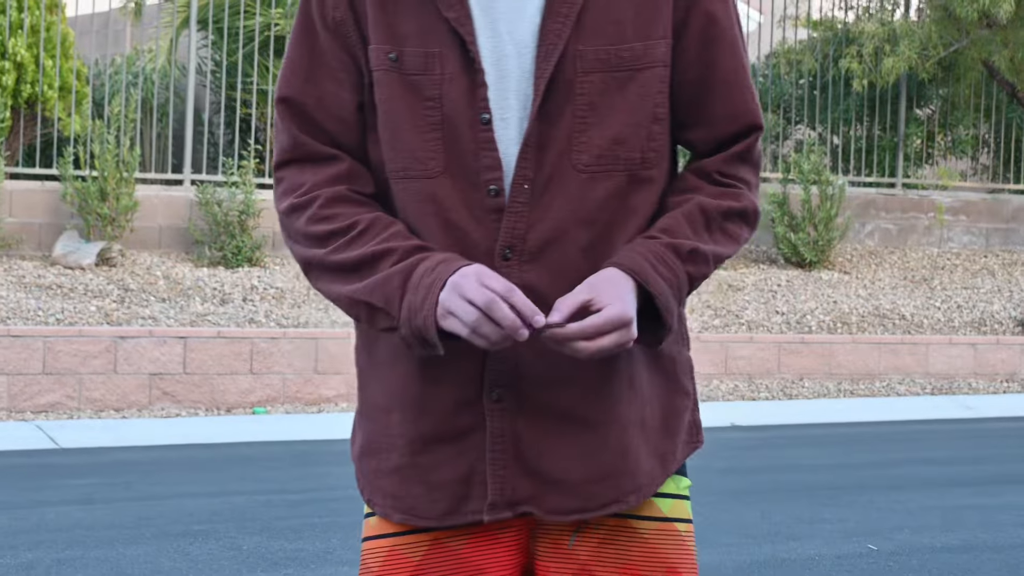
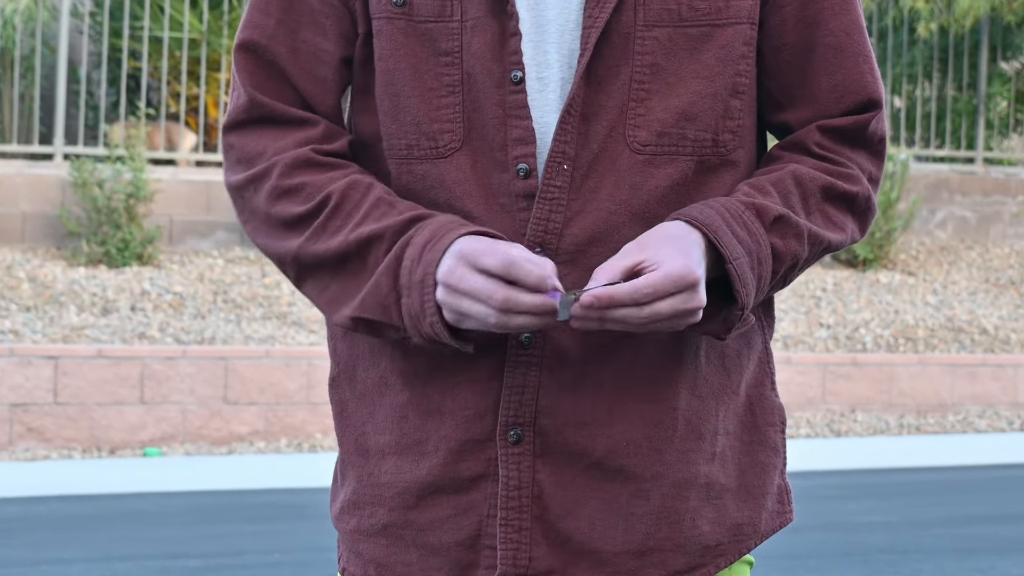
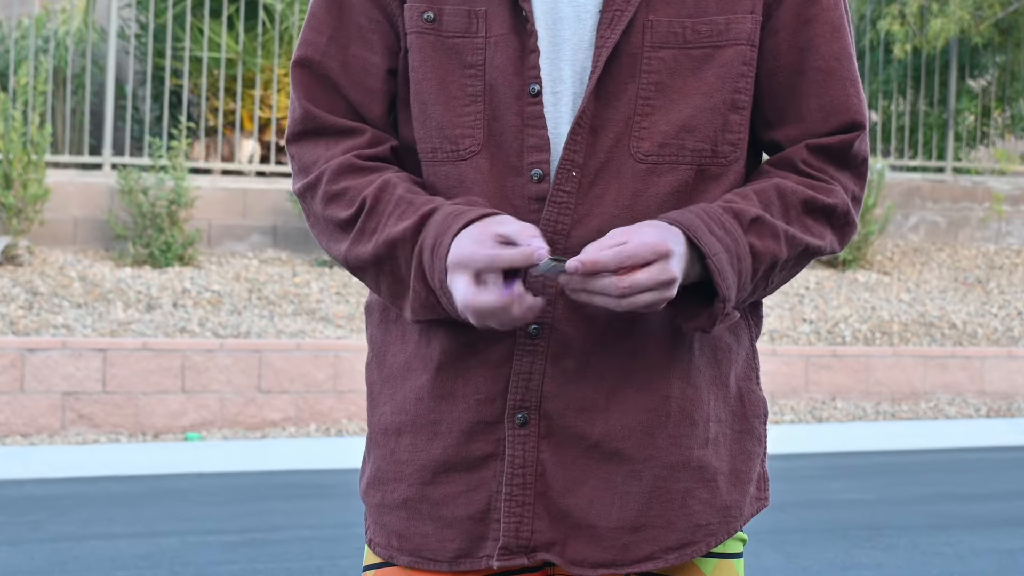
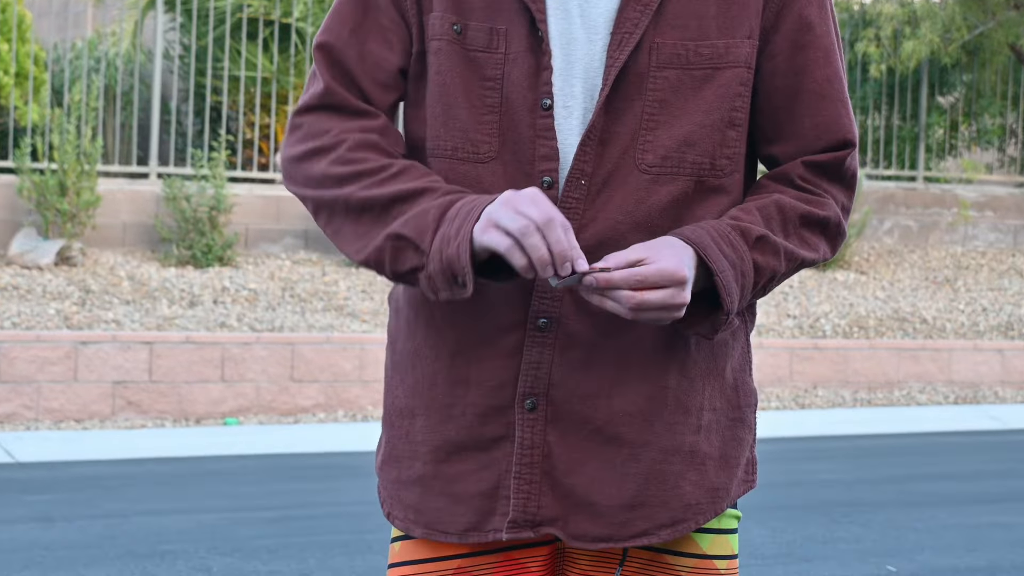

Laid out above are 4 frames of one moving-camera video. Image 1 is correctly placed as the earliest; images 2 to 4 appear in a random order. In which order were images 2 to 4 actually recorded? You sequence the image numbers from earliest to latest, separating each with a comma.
4, 3, 2
